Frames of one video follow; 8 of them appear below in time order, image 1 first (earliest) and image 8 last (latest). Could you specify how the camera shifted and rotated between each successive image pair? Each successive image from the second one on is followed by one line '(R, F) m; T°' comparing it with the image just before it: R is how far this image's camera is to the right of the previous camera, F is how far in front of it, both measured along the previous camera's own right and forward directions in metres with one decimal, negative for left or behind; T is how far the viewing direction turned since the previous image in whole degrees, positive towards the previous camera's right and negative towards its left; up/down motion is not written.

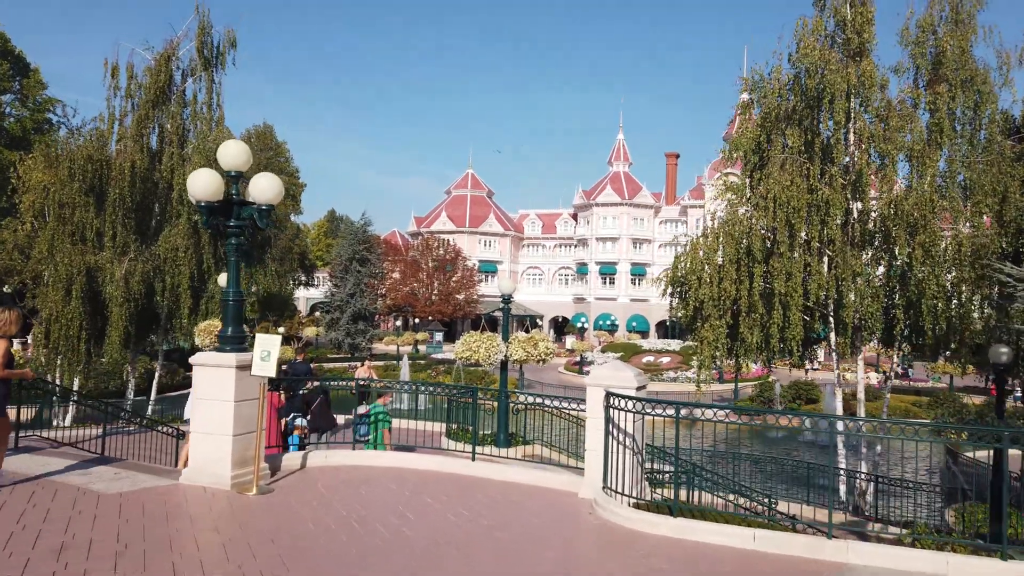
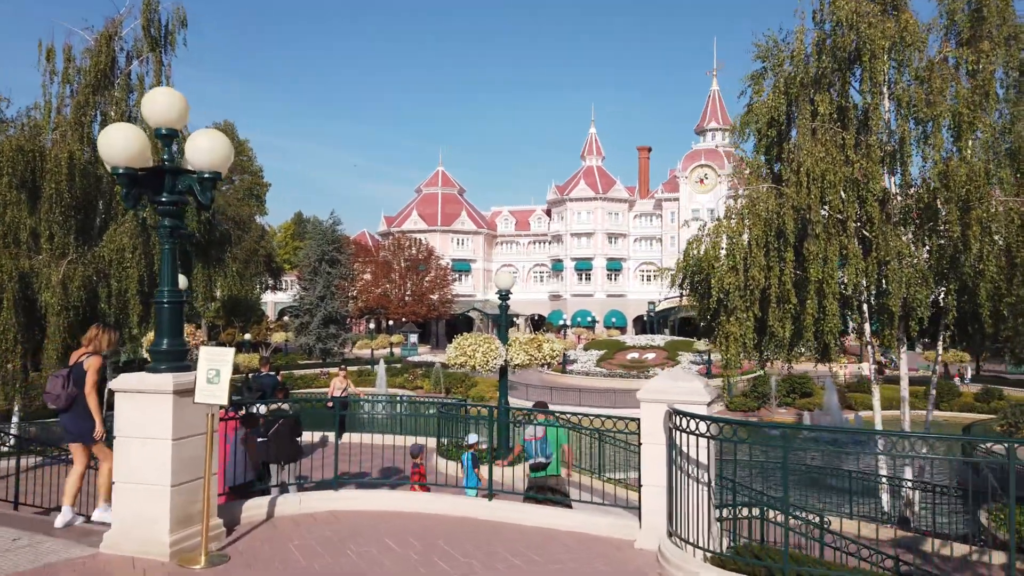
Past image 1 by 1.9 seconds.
(-0.5, +1.9) m; +2°
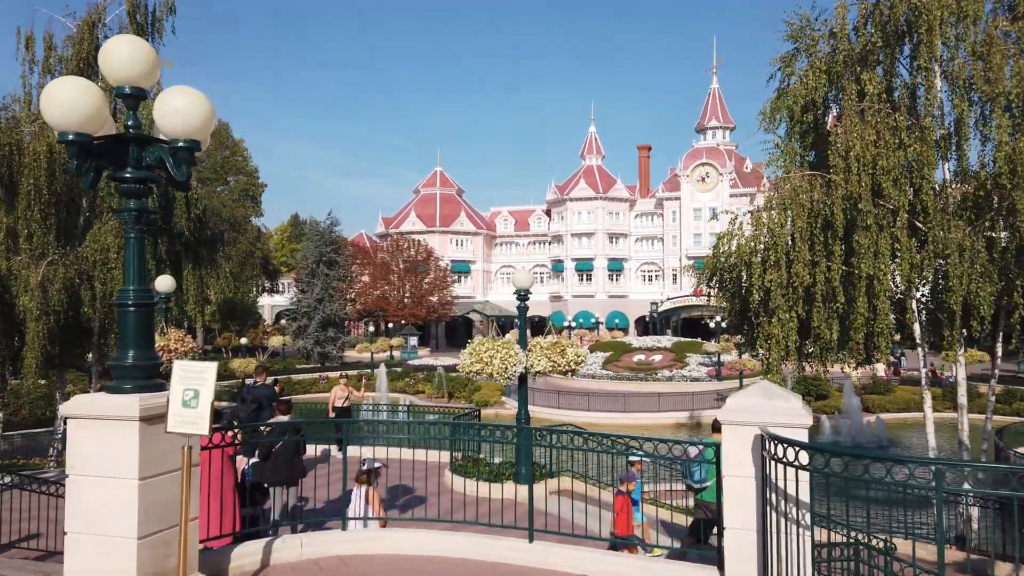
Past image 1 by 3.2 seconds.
(-0.4, +1.1) m; 0°
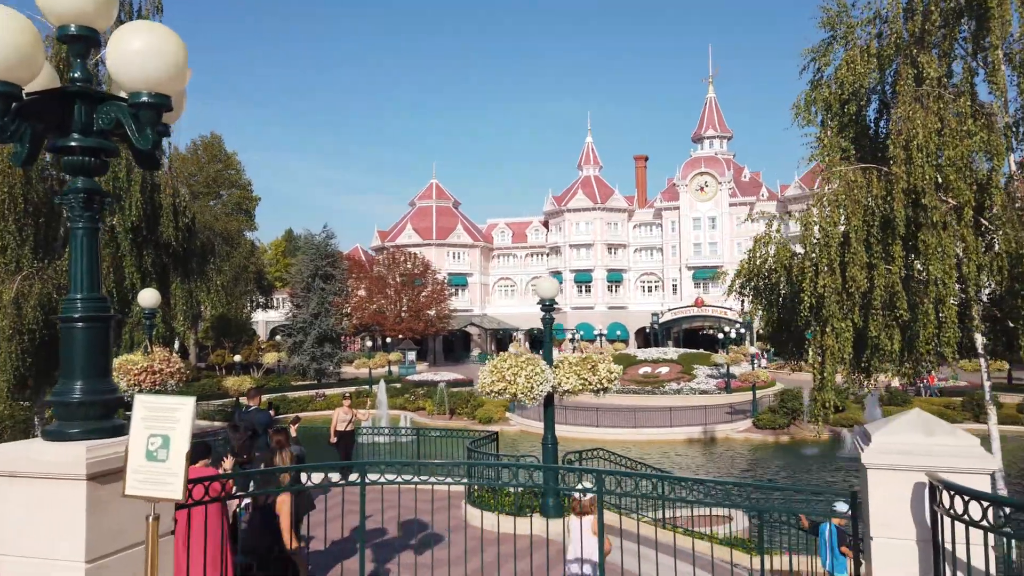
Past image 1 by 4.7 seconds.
(-0.4, +1.2) m; 0°
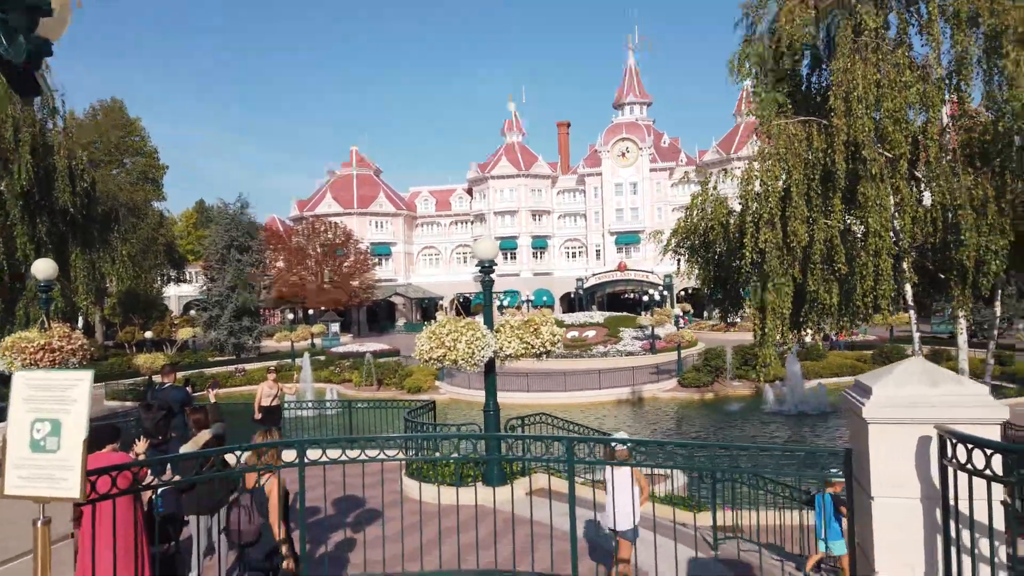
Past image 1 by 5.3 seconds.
(-0.2, +0.5) m; +6°
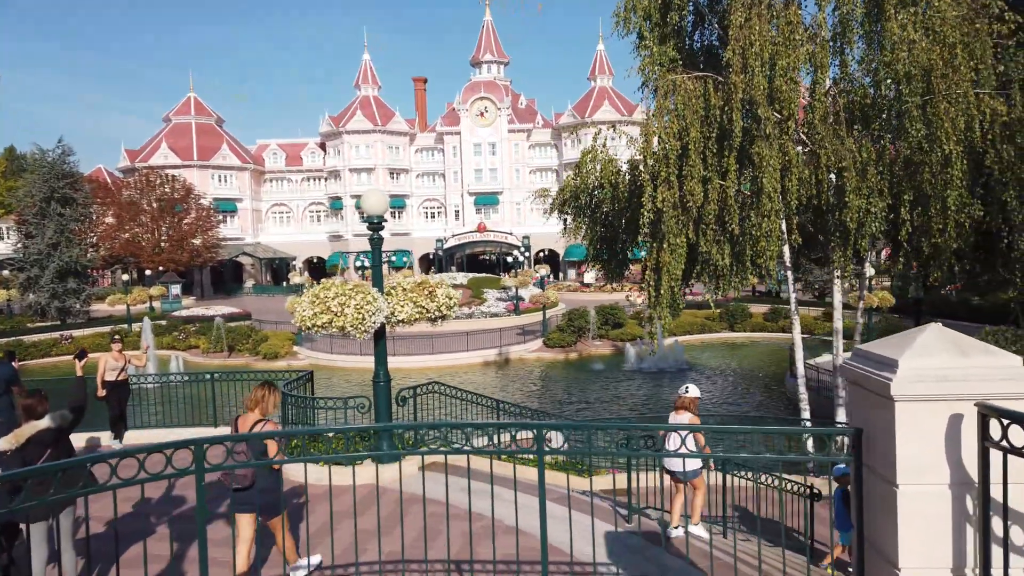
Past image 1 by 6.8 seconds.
(-0.5, +0.8) m; +12°
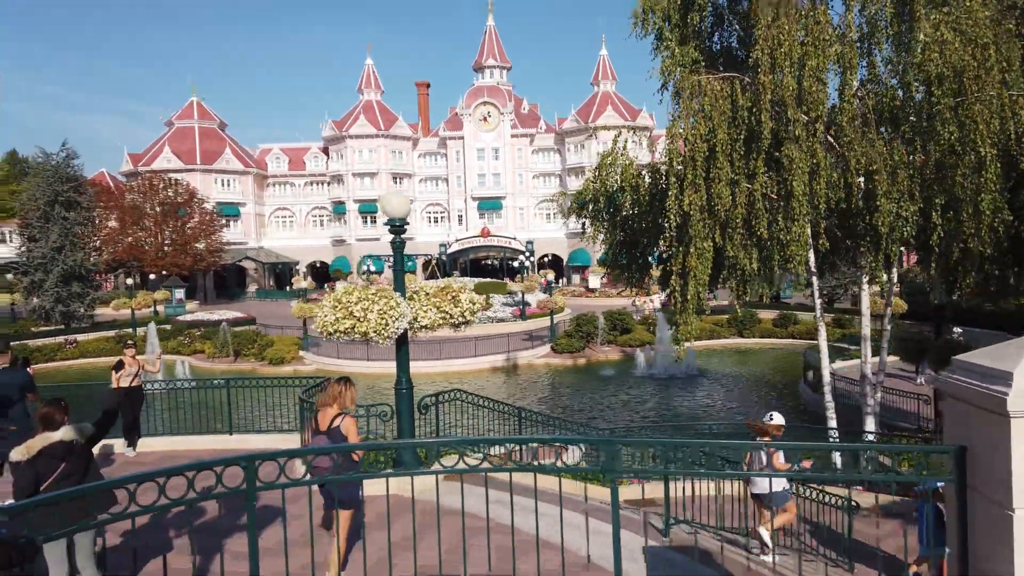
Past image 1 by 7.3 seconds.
(-0.3, +0.2) m; 0°
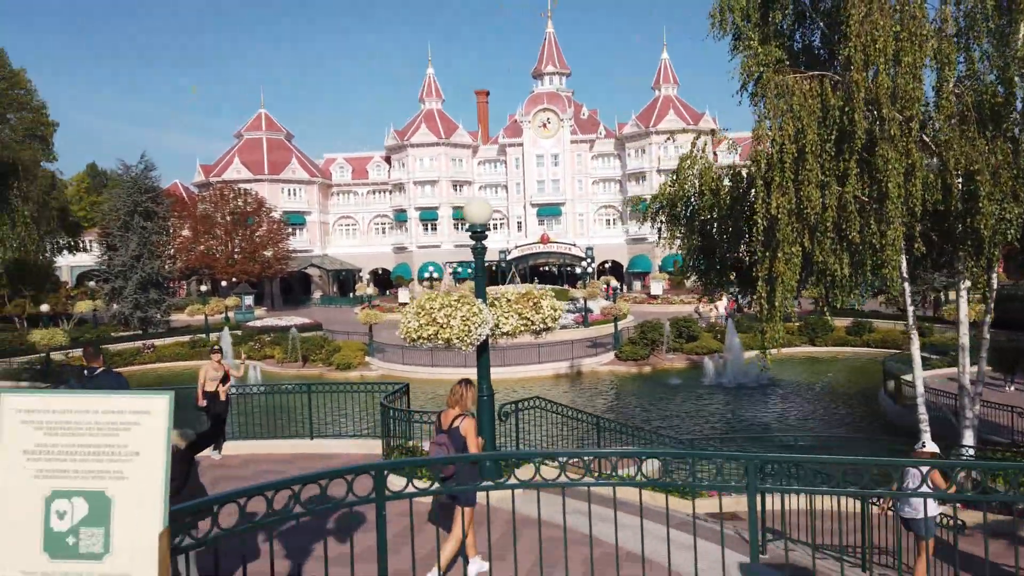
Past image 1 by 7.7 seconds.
(-0.3, +0.1) m; -5°
